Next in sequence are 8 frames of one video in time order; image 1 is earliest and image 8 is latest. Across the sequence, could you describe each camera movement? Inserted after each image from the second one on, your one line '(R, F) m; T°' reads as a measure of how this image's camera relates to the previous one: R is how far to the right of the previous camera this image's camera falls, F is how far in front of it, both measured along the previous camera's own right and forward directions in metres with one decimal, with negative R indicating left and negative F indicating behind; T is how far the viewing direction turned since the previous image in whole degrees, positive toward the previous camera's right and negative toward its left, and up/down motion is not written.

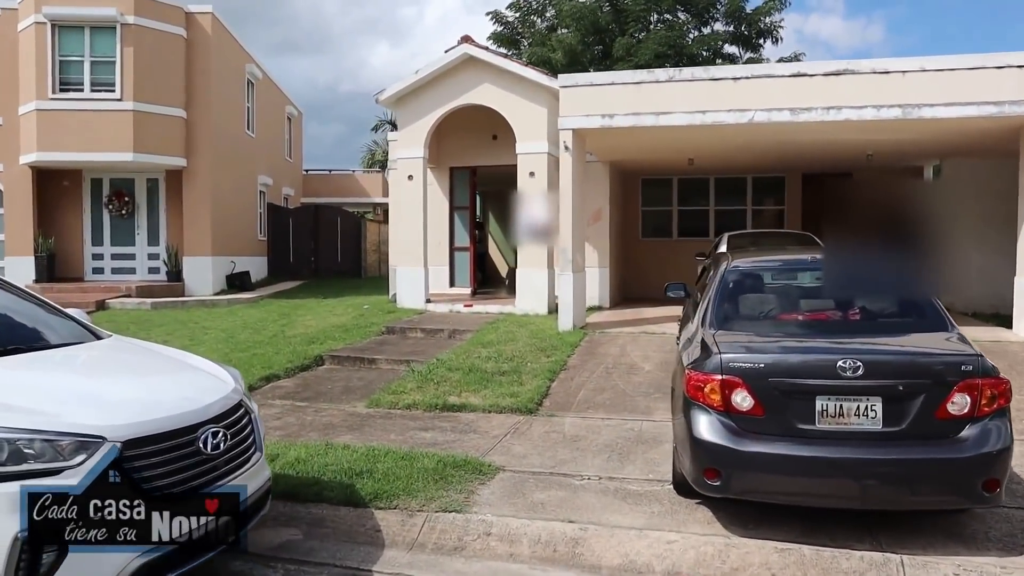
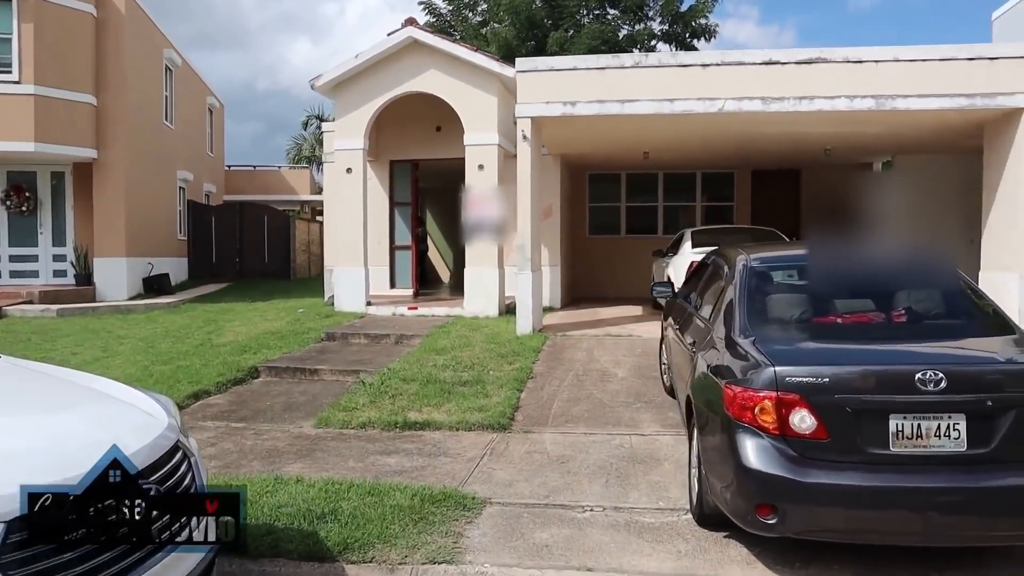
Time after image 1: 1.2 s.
(-0.3, +0.7) m; +5°
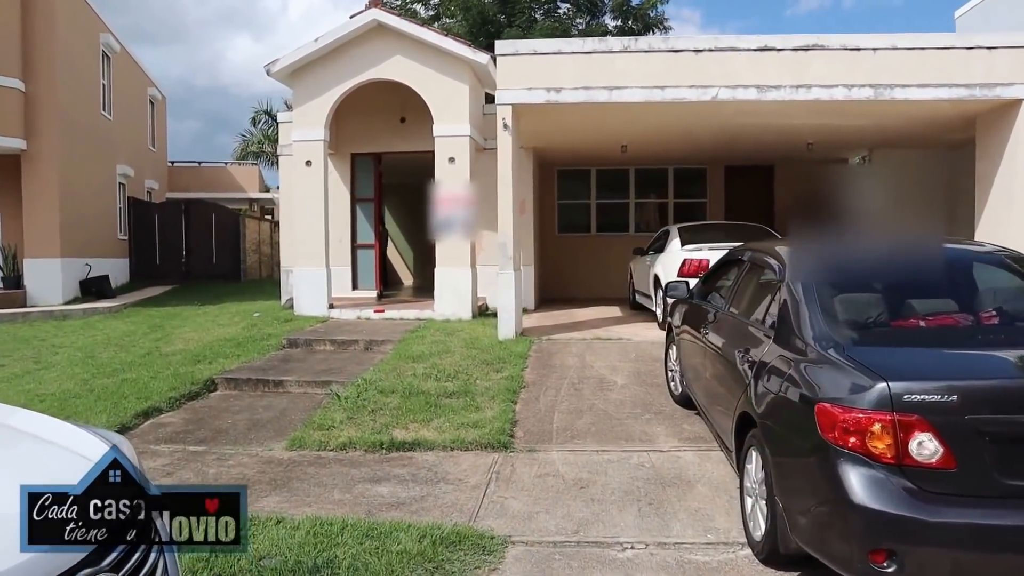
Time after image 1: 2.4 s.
(-0.3, +0.7) m; +4°
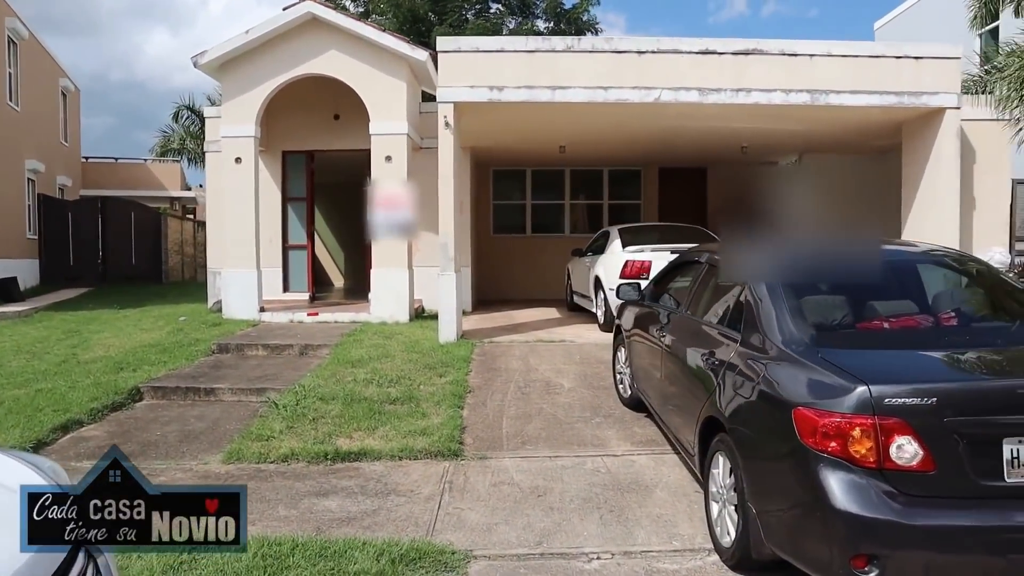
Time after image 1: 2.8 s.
(-0.1, +0.2) m; +5°
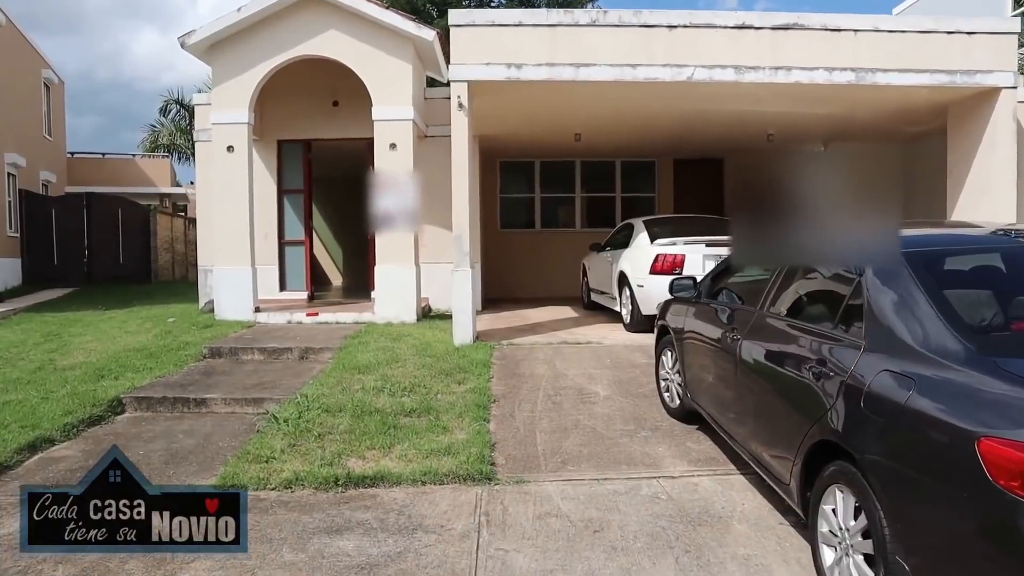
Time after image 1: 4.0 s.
(-0.3, +0.7) m; 0°
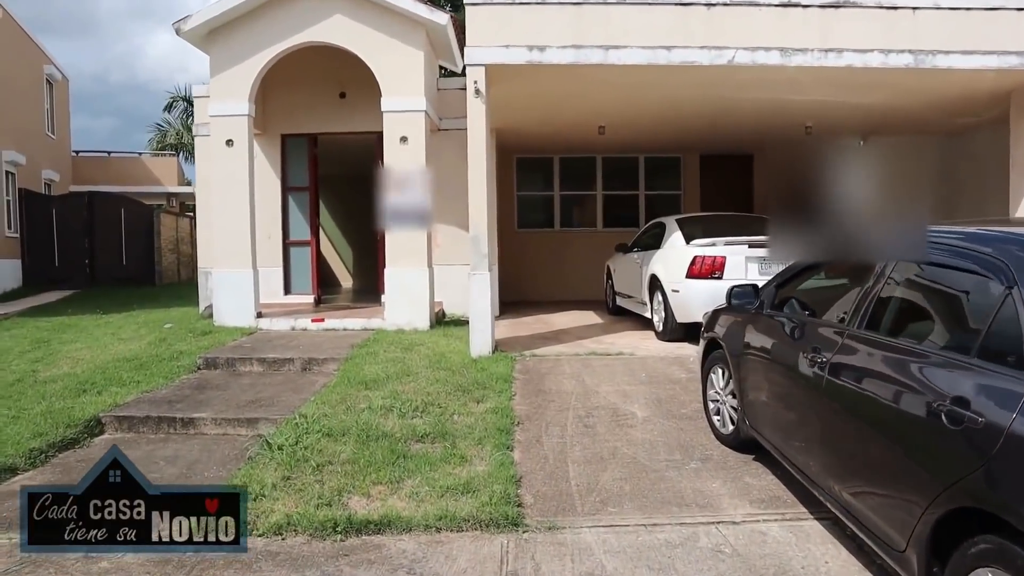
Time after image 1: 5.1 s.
(-0.1, +0.7) m; -1°
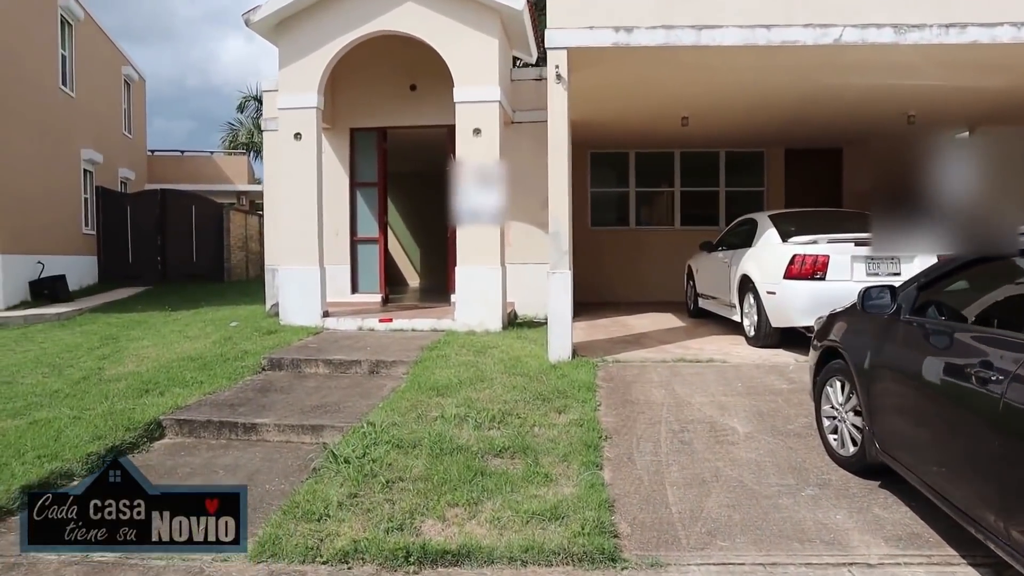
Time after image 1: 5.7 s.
(-0.1, +0.5) m; -4°
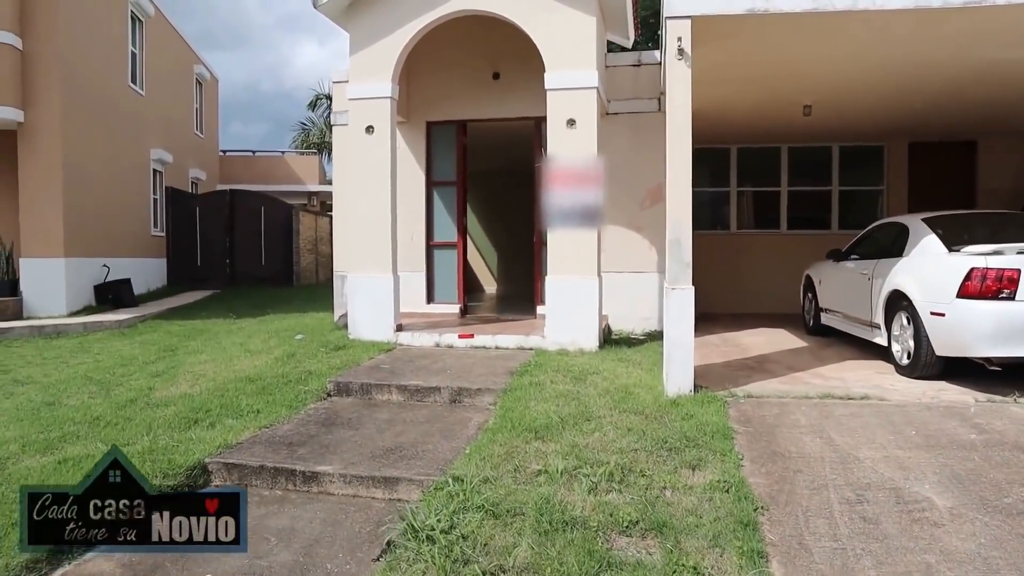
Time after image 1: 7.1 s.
(-0.3, +1.0) m; -5°
